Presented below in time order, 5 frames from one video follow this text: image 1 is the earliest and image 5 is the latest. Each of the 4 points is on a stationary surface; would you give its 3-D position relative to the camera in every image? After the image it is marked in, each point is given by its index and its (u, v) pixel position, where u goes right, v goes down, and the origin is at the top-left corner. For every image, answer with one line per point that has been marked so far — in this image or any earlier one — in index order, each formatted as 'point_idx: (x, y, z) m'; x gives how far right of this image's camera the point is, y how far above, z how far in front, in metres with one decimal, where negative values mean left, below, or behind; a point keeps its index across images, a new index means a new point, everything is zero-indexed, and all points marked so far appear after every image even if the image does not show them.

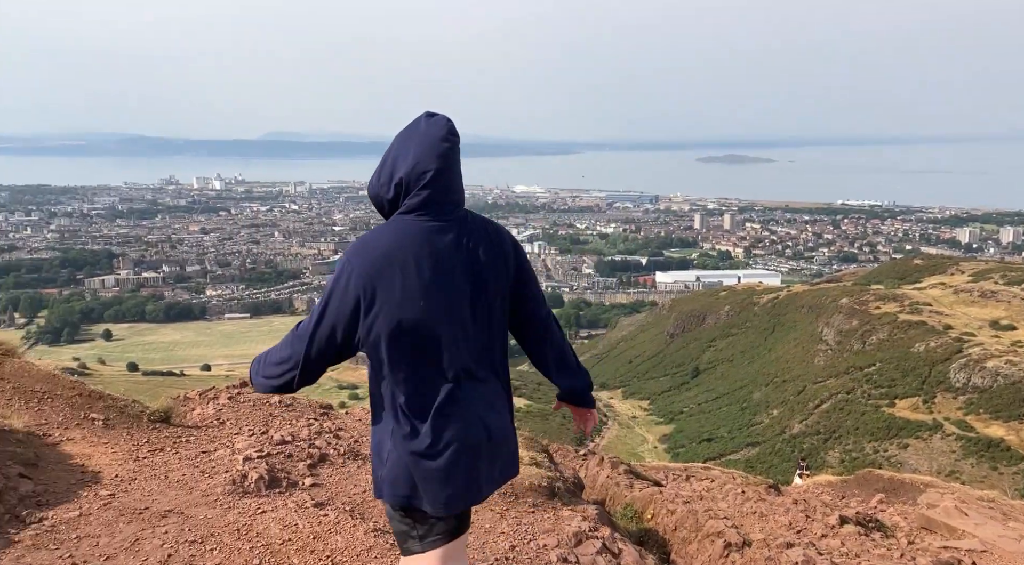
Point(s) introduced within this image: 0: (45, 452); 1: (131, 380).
0: (-3.5, -1.2, +6.8) m
1: (-6.4, -1.5, +14.7) m
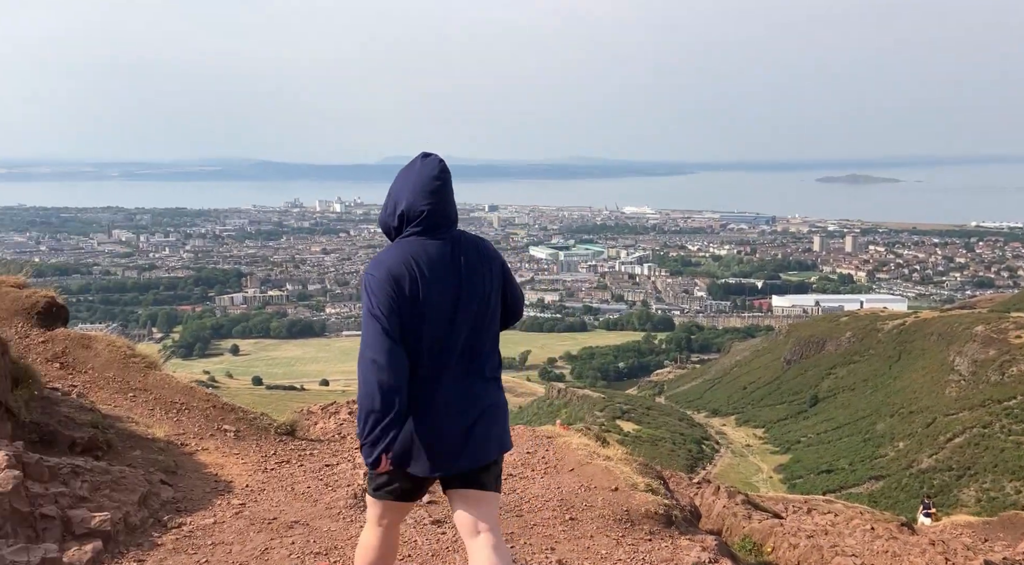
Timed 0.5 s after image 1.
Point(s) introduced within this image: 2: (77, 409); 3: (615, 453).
0: (-2.6, -1.4, +7.2) m
1: (-4.5, -1.8, +15.4) m
2: (-3.5, -1.0, +7.3) m
3: (+0.9, -1.6, +8.3) m
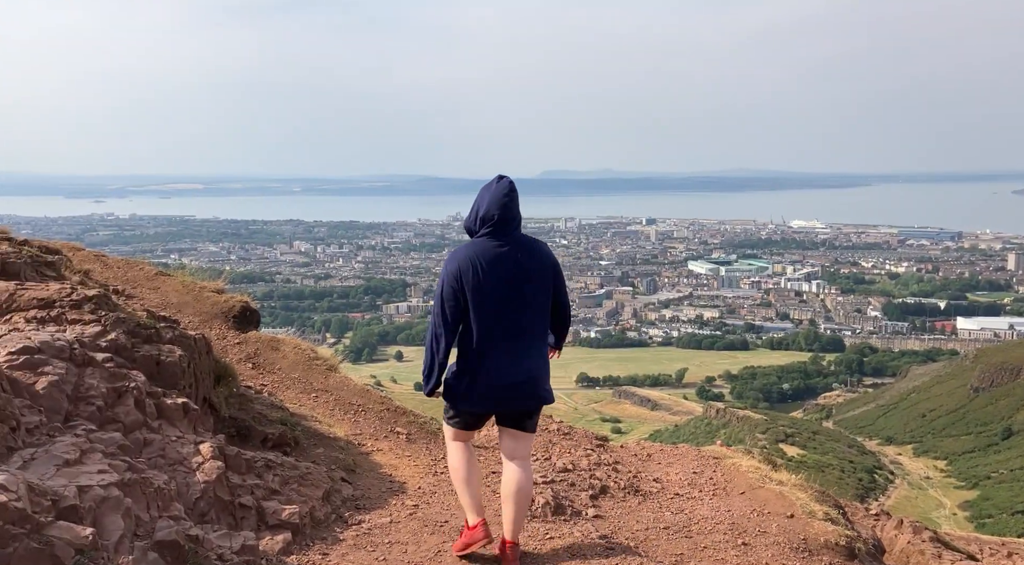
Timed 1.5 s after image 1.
0: (-1.2, -1.5, +7.5) m
1: (-1.6, -2.0, +15.9) m
2: (-2.1, -1.1, +7.8) m
3: (+2.4, -1.7, +8.0) m
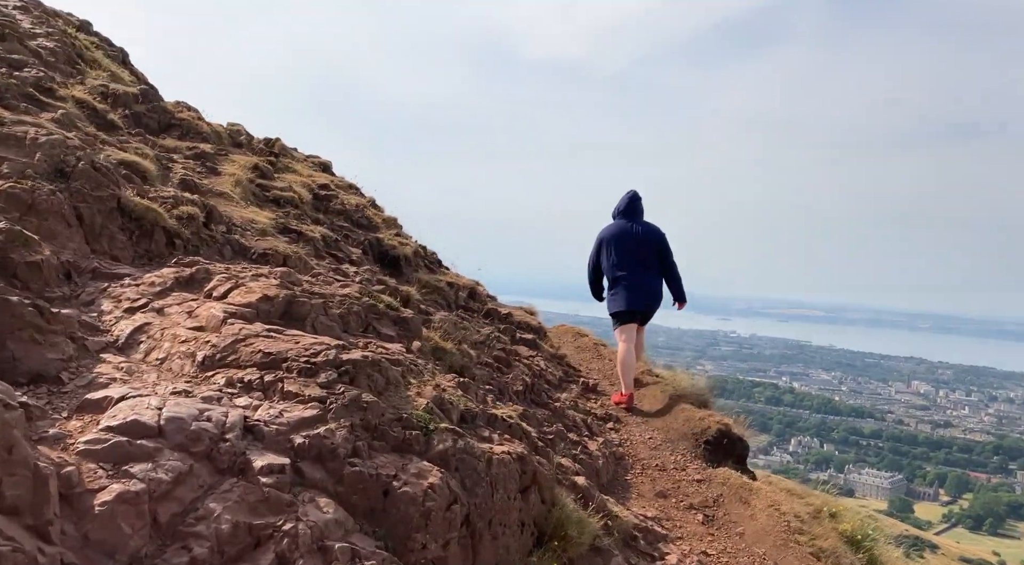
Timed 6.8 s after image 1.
0: (+1.1, -2.0, +3.5) m
1: (+5.8, -3.8, +10.2) m
2: (+0.7, -1.6, +4.3) m
3: (+4.2, -2.5, +1.6) m
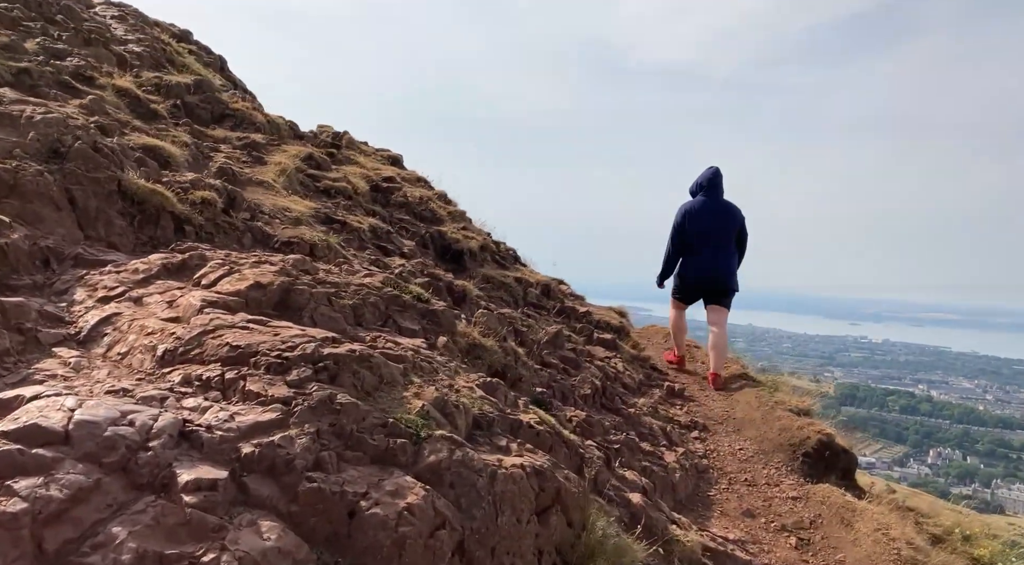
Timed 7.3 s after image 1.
0: (+1.1, -1.9, +2.7) m
1: (+6.6, -3.8, +8.7) m
2: (+0.7, -1.5, +3.5) m
3: (+3.9, -2.4, +0.4) m
